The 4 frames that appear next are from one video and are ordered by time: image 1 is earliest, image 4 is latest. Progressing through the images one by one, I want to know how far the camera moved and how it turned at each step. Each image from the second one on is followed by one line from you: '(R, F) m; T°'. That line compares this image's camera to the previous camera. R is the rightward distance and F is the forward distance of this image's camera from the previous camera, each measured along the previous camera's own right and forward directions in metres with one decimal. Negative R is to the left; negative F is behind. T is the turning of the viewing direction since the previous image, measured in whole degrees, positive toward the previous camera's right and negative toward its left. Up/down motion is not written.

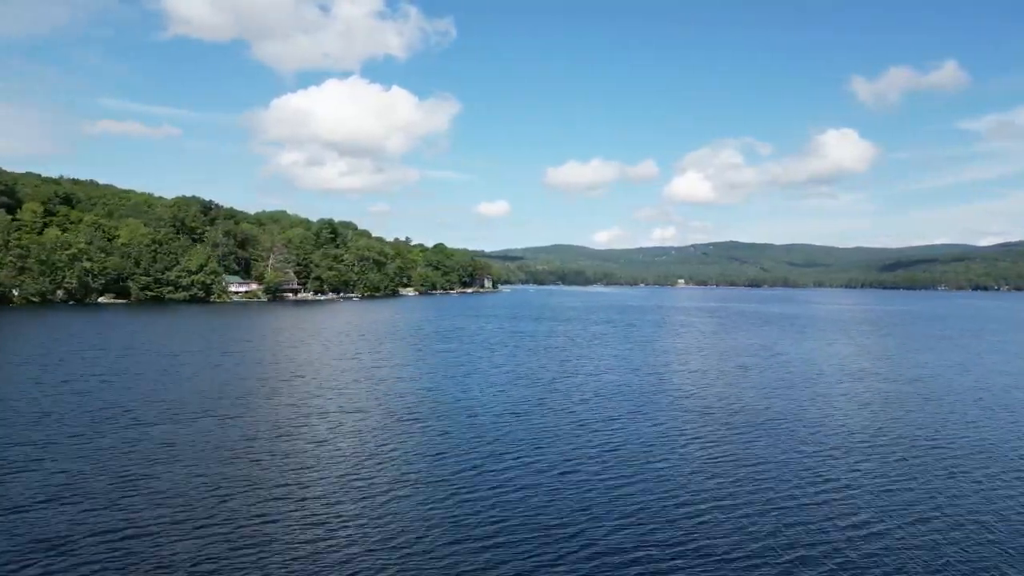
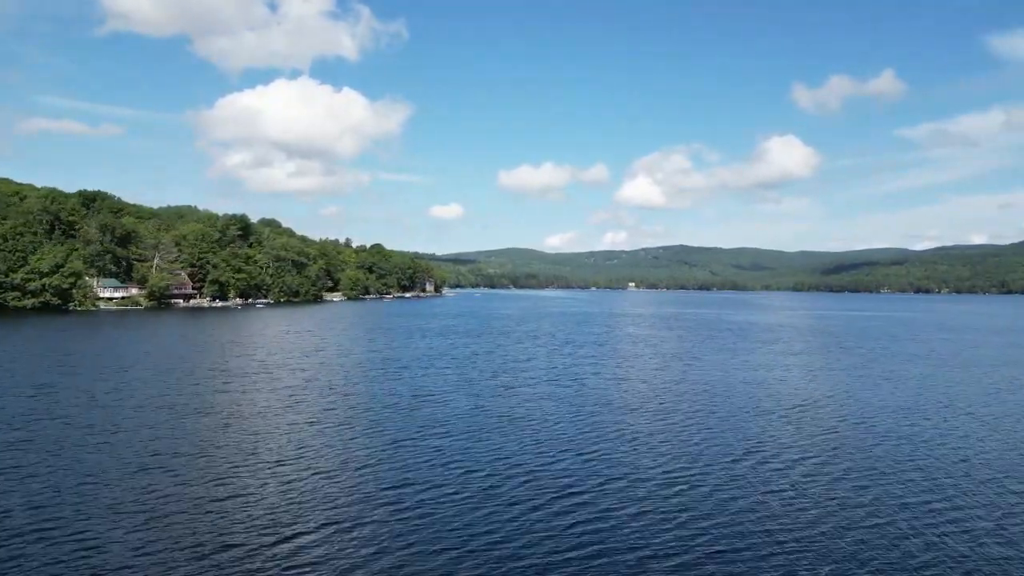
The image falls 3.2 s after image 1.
(+4.6, +19.1) m; +4°
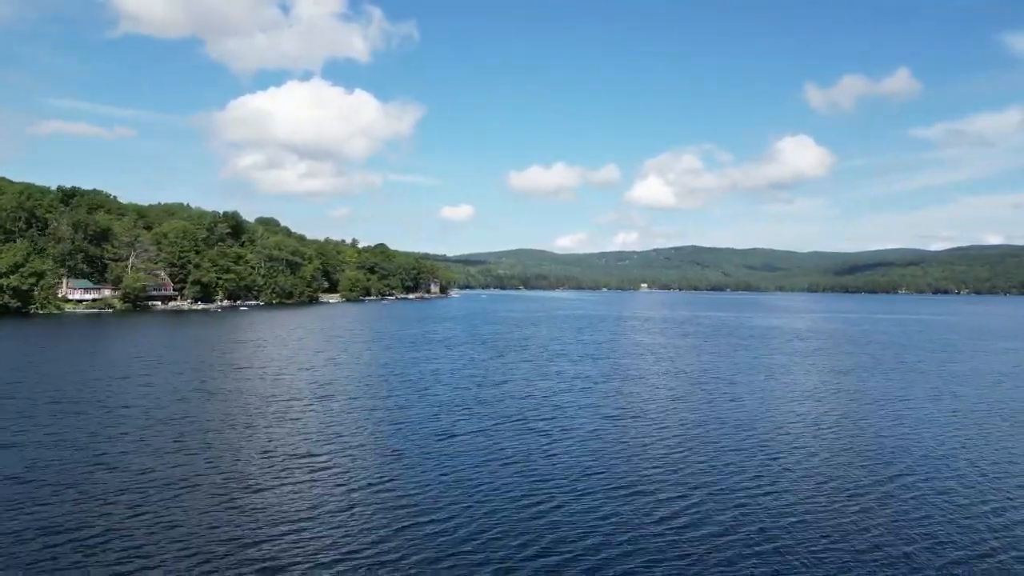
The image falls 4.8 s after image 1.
(+1.8, +9.7) m; -1°
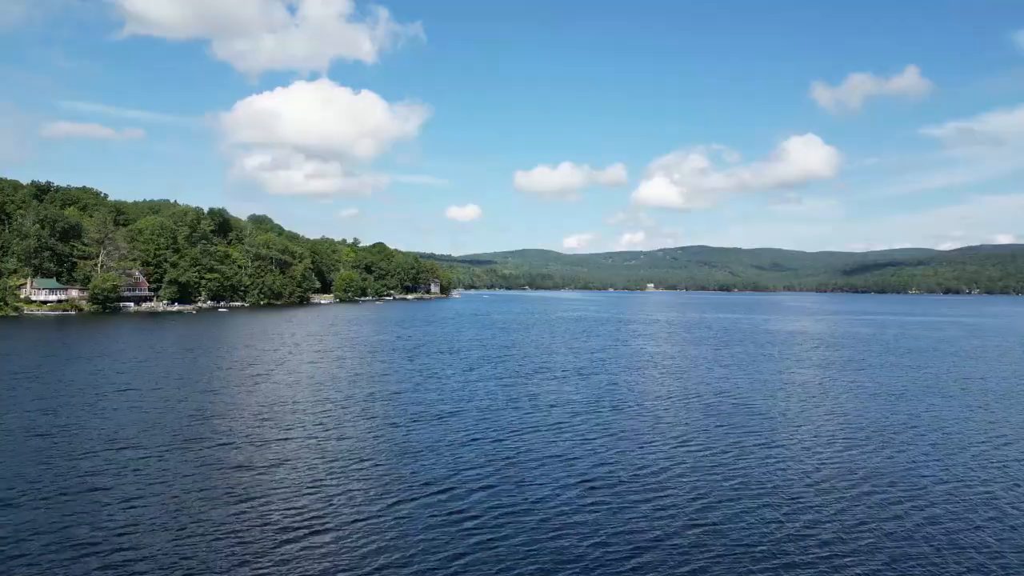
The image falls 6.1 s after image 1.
(+1.8, +8.3) m; -1°
